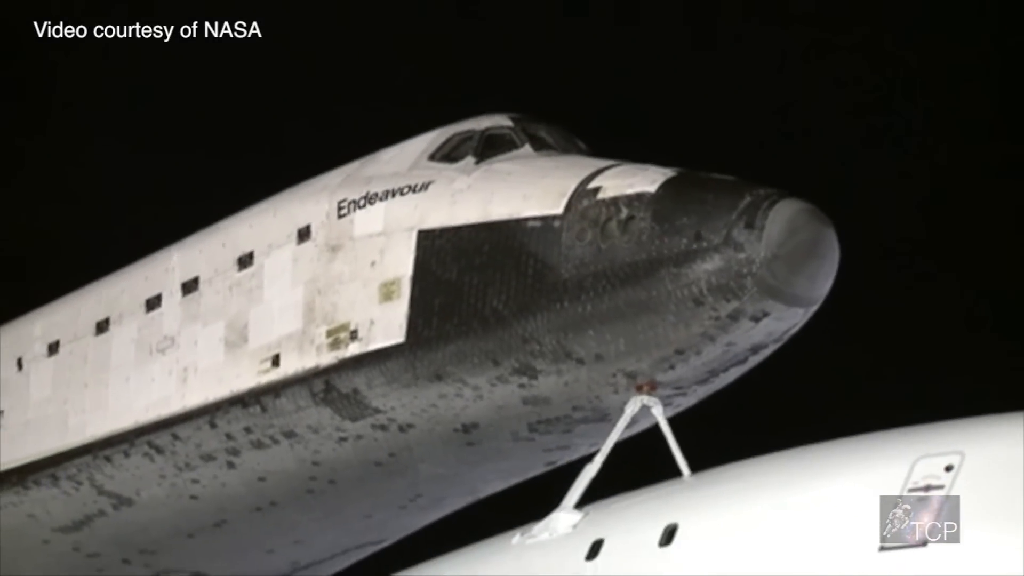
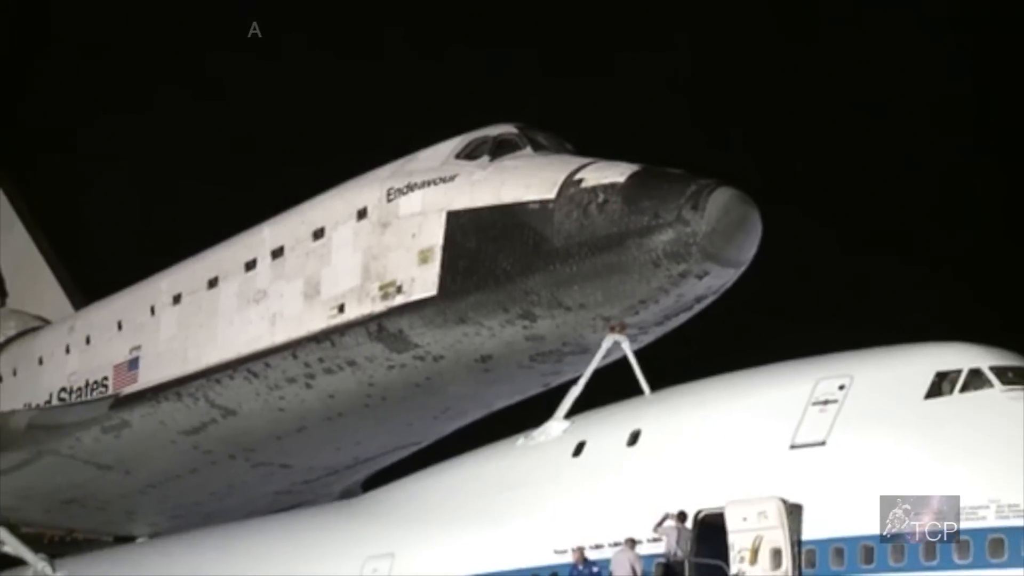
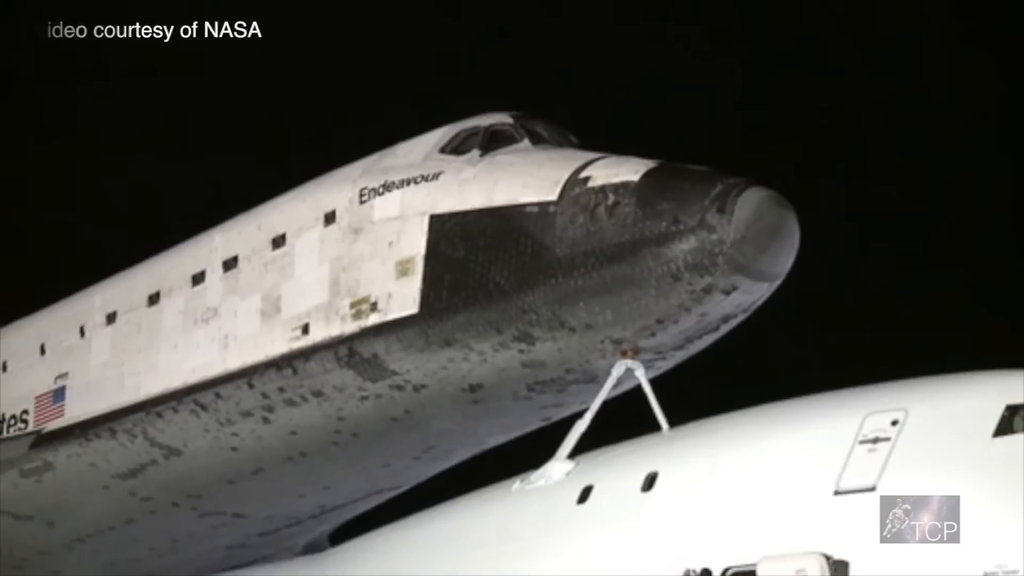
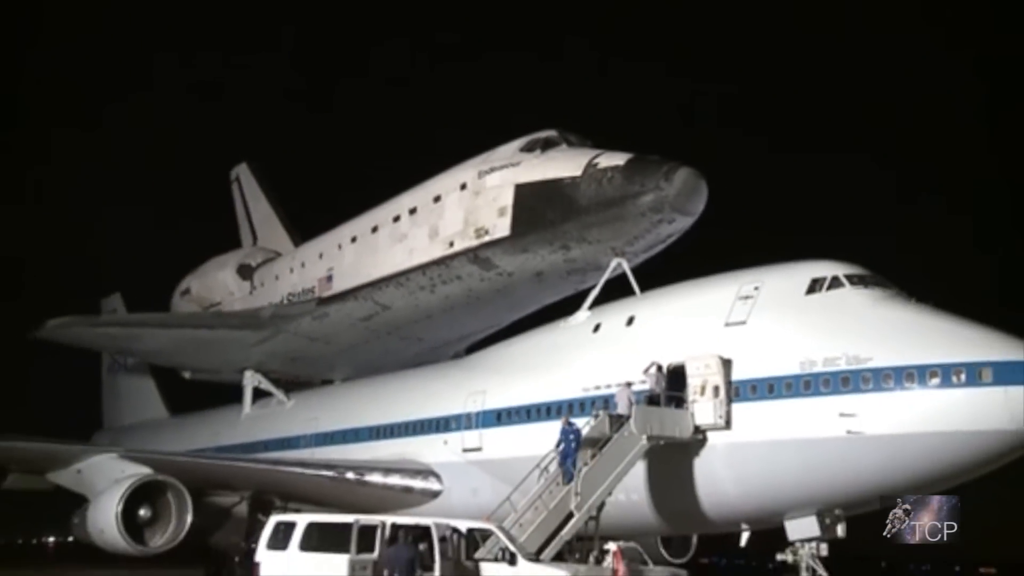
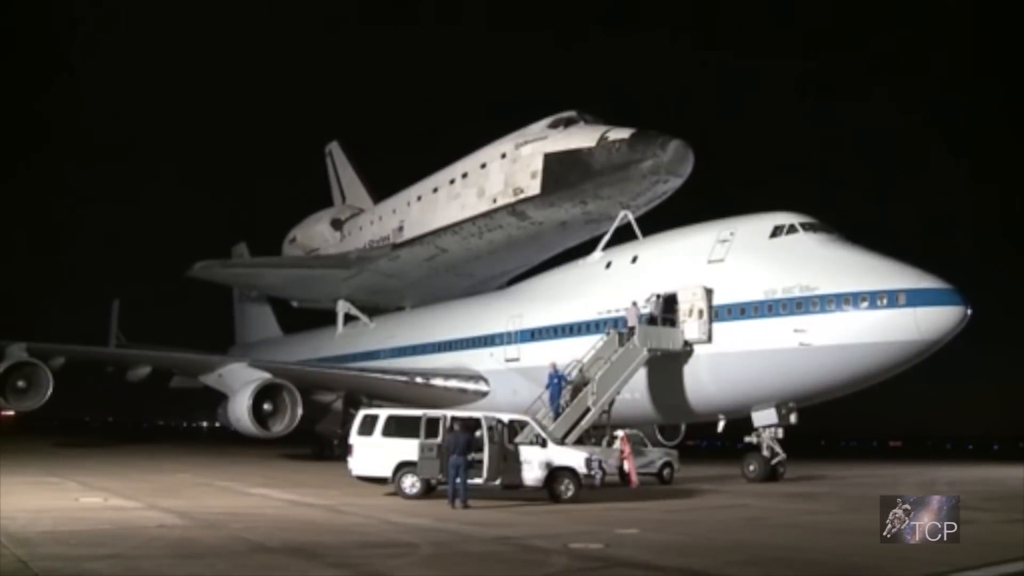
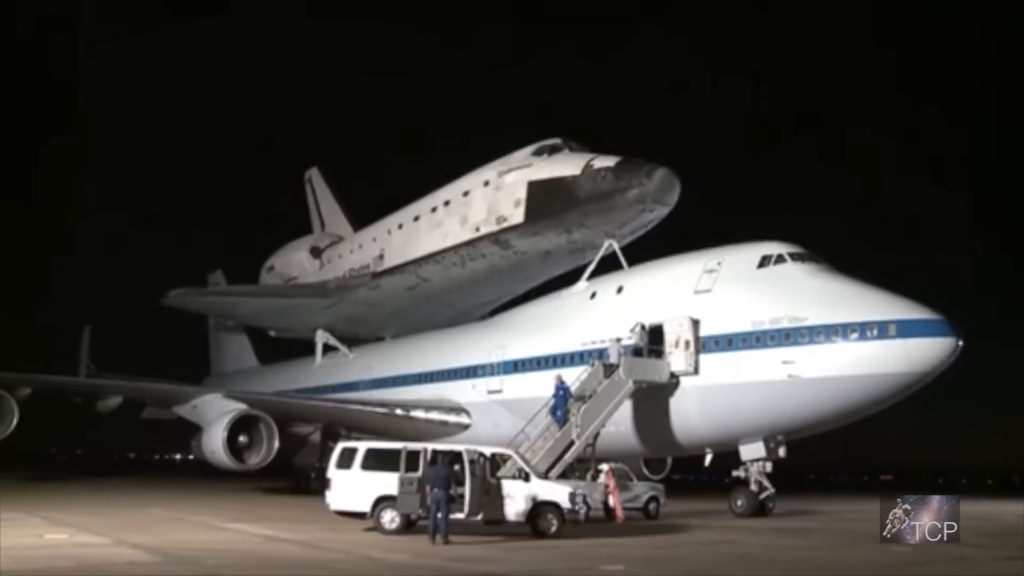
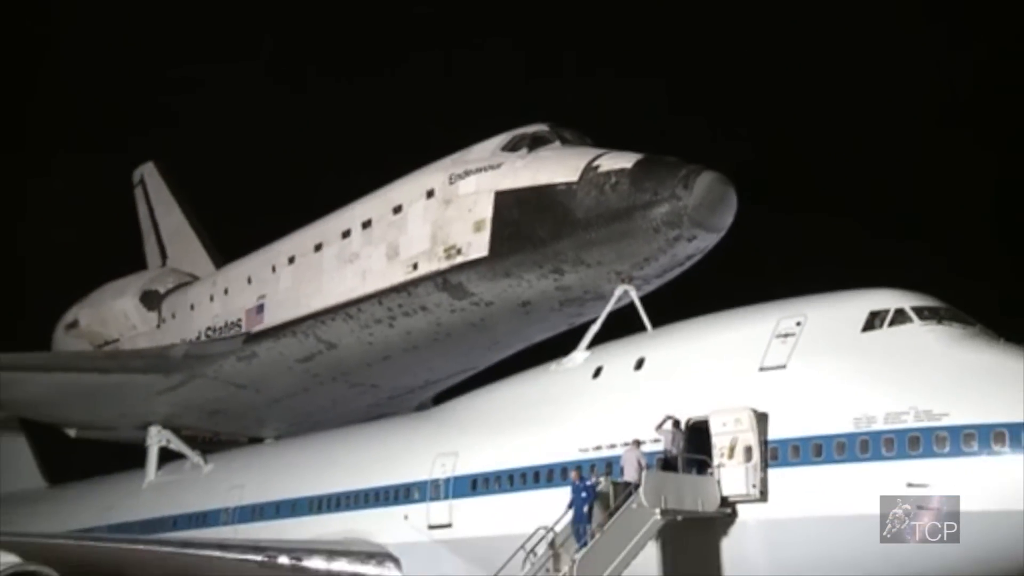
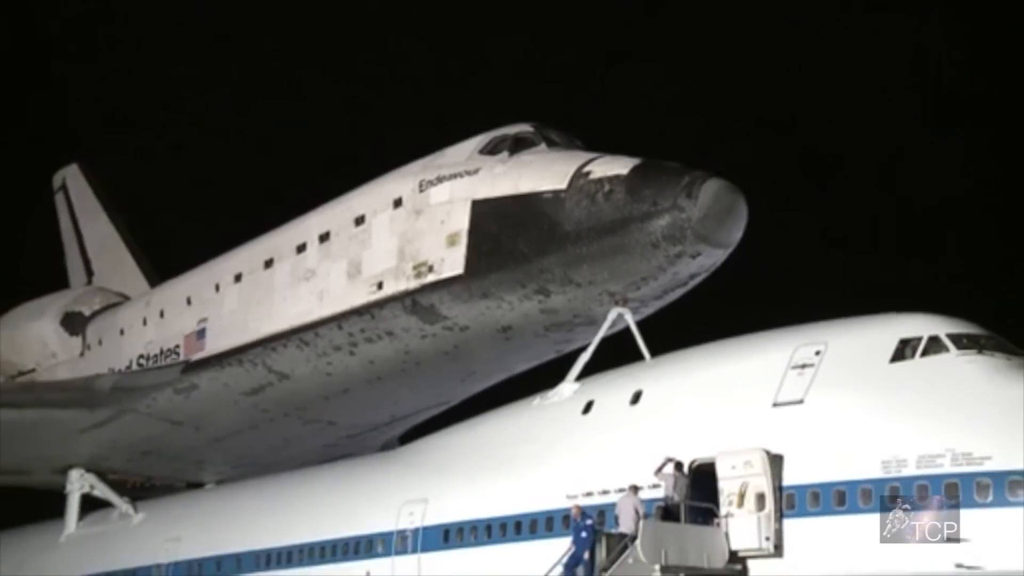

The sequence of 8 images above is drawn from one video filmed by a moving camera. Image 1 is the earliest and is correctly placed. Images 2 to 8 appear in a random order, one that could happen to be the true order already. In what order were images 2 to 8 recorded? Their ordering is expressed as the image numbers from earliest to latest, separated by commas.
3, 2, 8, 7, 4, 6, 5
